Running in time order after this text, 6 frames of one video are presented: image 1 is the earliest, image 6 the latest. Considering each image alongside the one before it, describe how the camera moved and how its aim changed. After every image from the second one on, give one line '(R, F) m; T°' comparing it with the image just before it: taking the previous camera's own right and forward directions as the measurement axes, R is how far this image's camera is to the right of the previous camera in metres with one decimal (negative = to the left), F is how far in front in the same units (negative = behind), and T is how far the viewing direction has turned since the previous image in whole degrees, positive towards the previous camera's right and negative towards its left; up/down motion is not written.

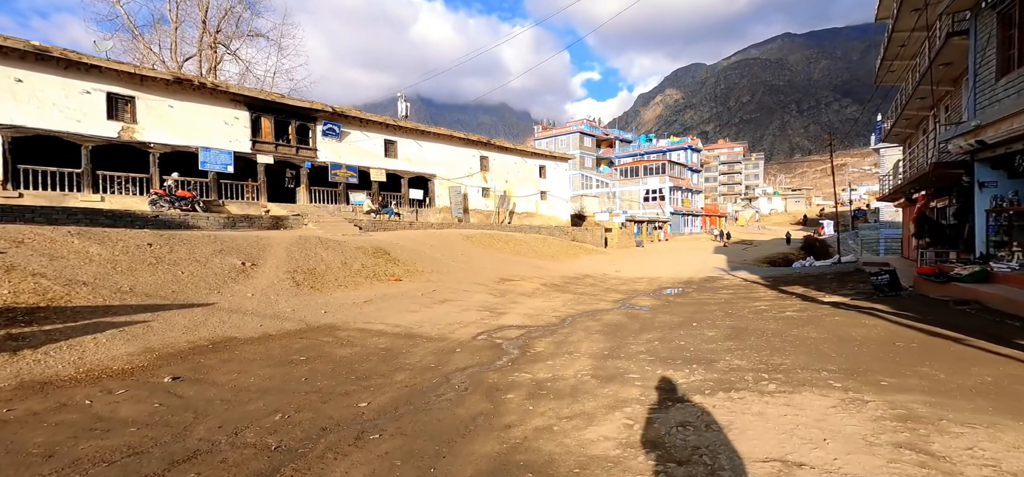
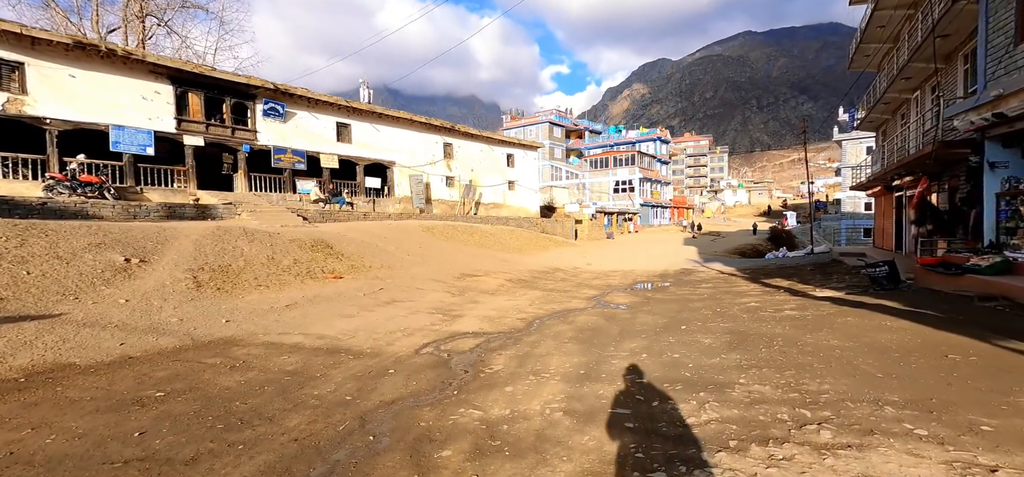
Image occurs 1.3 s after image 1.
(+0.3, +1.8) m; +4°
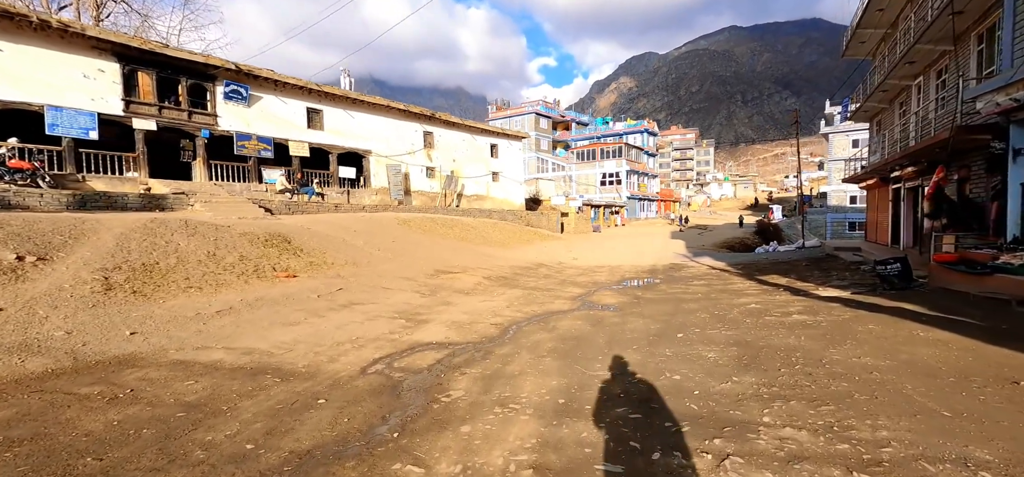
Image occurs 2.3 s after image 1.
(+0.3, +1.2) m; +2°
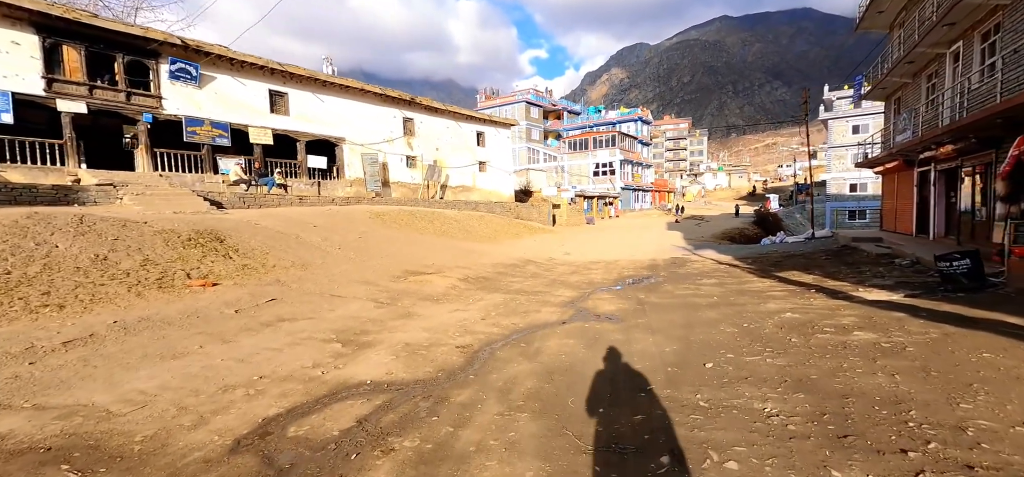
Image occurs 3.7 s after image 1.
(+0.3, +2.1) m; +1°
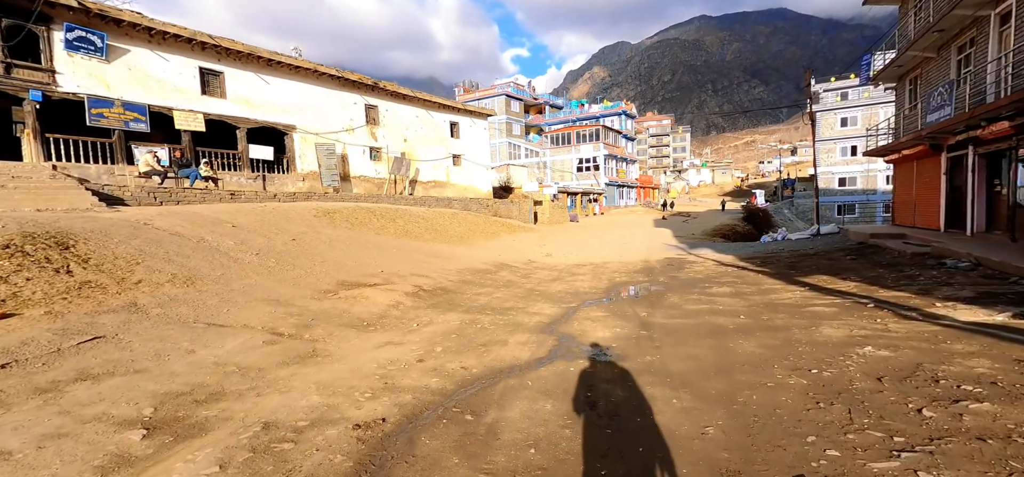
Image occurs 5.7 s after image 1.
(+0.4, +2.7) m; +2°
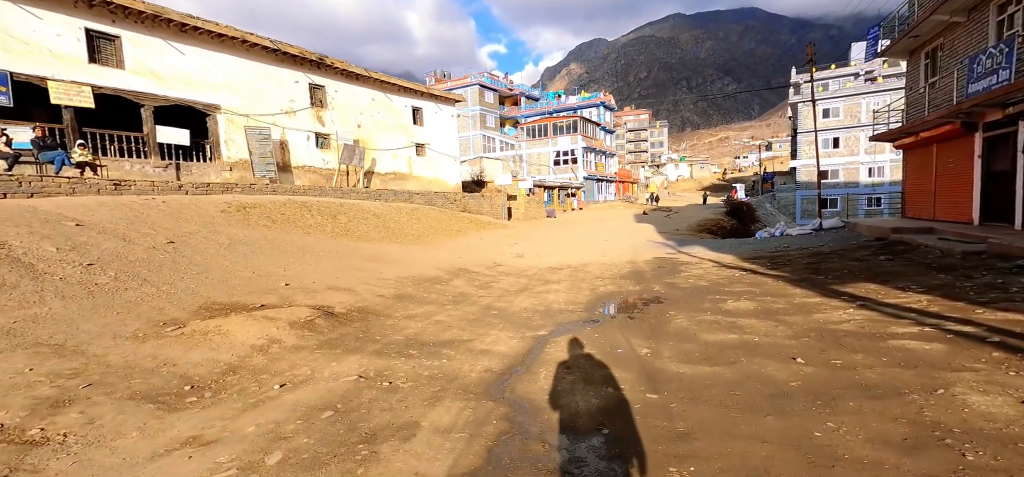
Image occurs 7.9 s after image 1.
(+0.5, +2.9) m; +3°
